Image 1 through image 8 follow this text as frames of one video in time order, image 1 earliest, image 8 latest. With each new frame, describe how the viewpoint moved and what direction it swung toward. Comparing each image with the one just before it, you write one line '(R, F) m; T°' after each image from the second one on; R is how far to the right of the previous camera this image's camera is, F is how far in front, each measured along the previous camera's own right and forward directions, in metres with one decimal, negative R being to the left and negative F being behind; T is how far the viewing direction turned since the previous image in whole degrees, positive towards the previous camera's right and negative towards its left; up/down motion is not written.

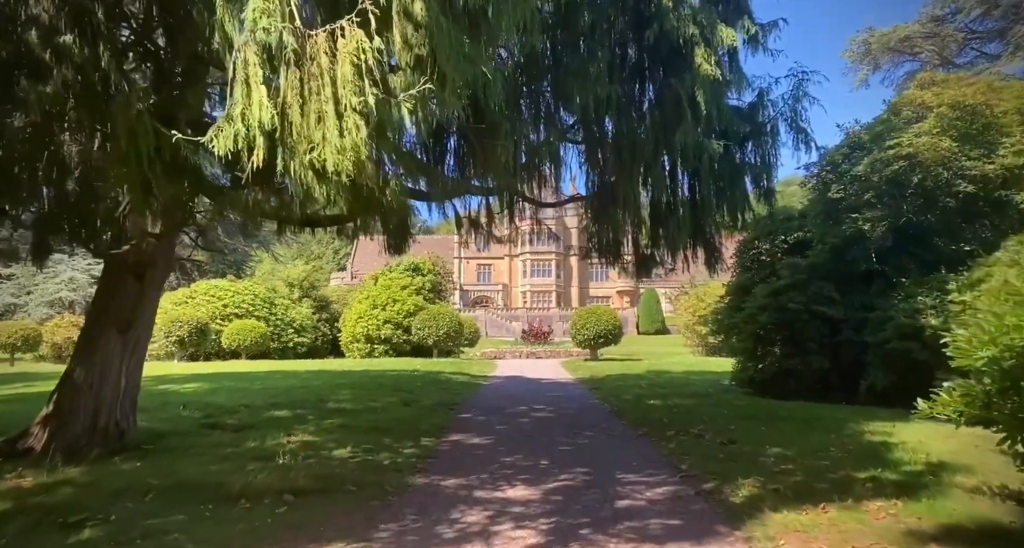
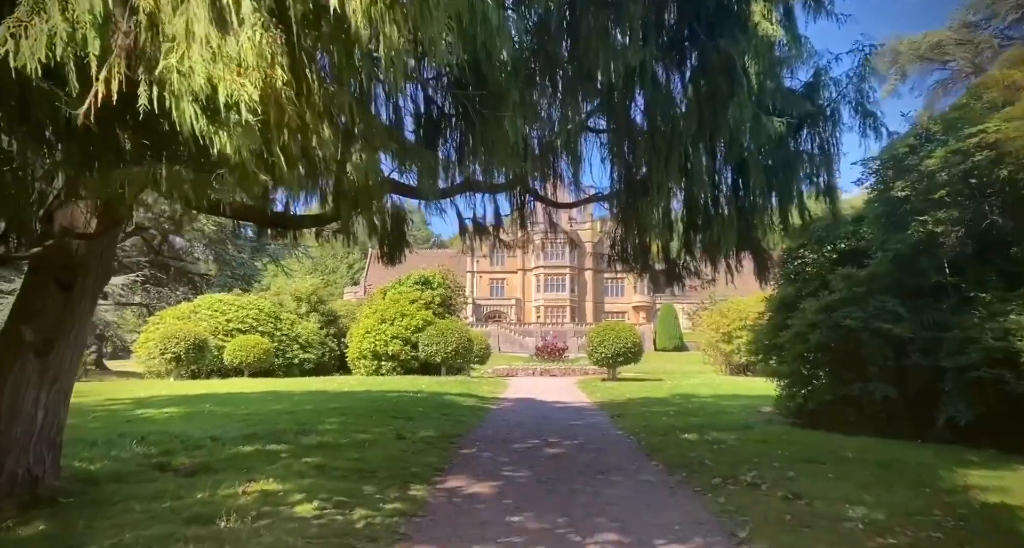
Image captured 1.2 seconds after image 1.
(0.0, +1.1) m; -1°
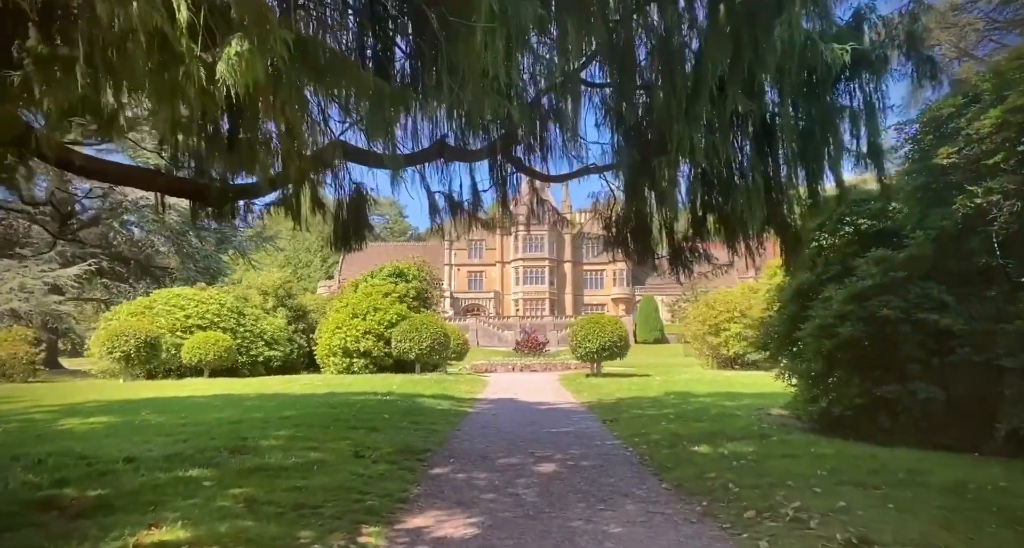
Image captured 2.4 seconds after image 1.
(0.0, +1.1) m; +2°
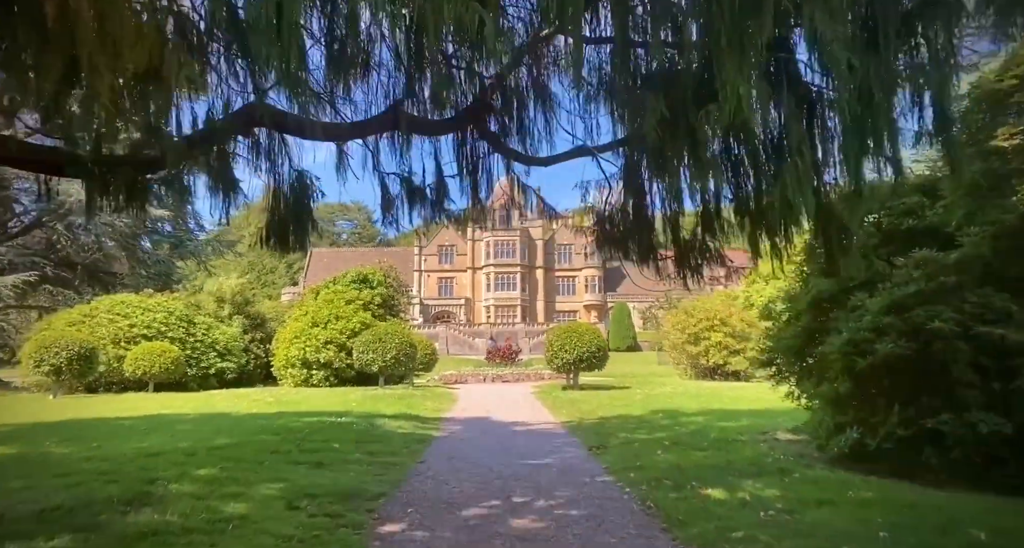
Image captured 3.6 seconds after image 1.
(0.0, +1.1) m; +3°
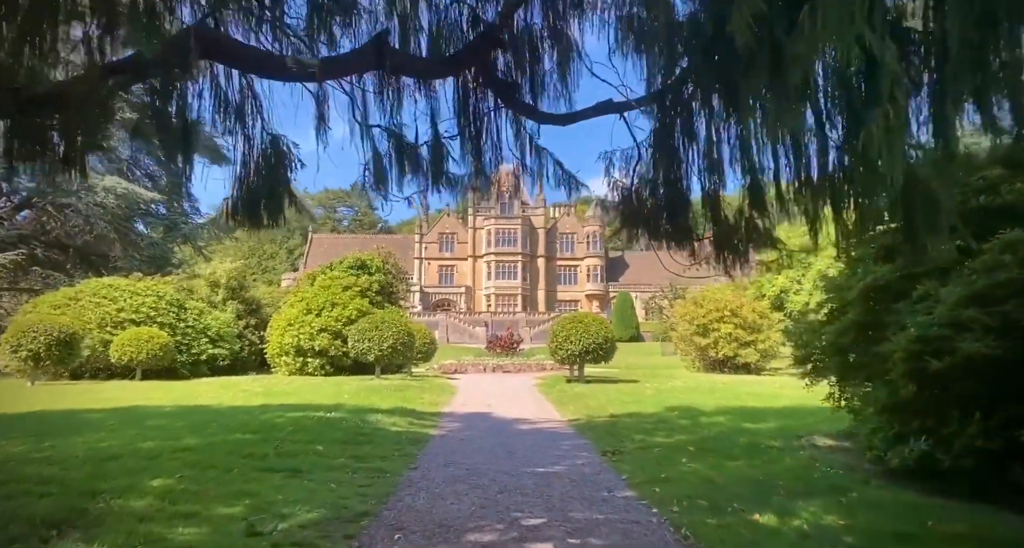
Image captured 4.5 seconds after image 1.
(-0.1, +0.8) m; 0°
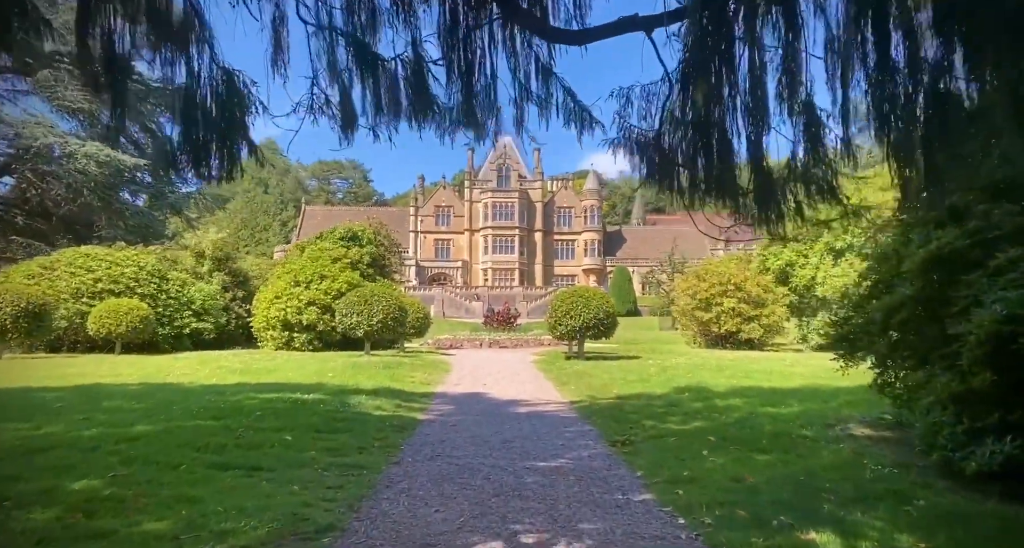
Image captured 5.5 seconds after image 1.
(0.0, +0.8) m; 0°
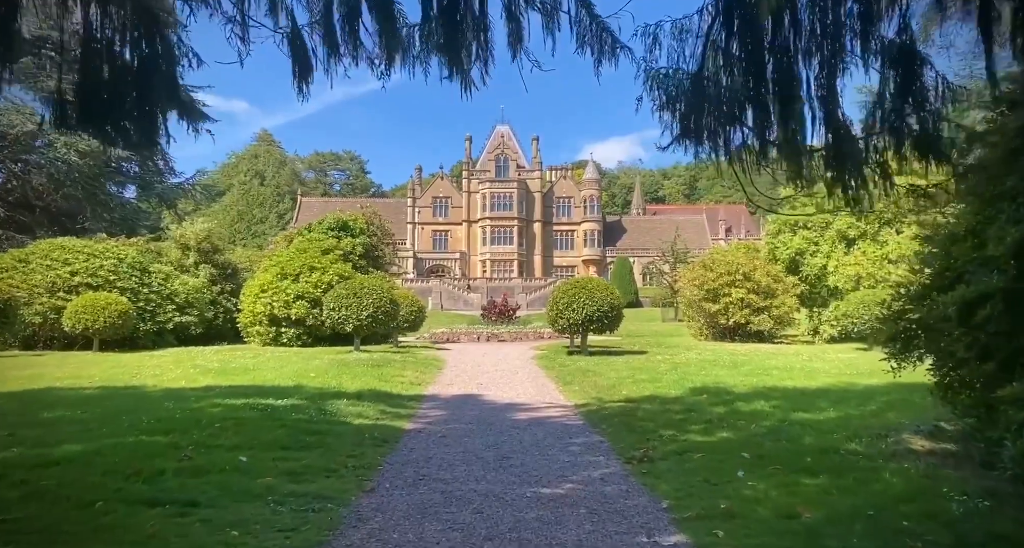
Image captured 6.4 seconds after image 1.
(0.0, +0.9) m; 0°
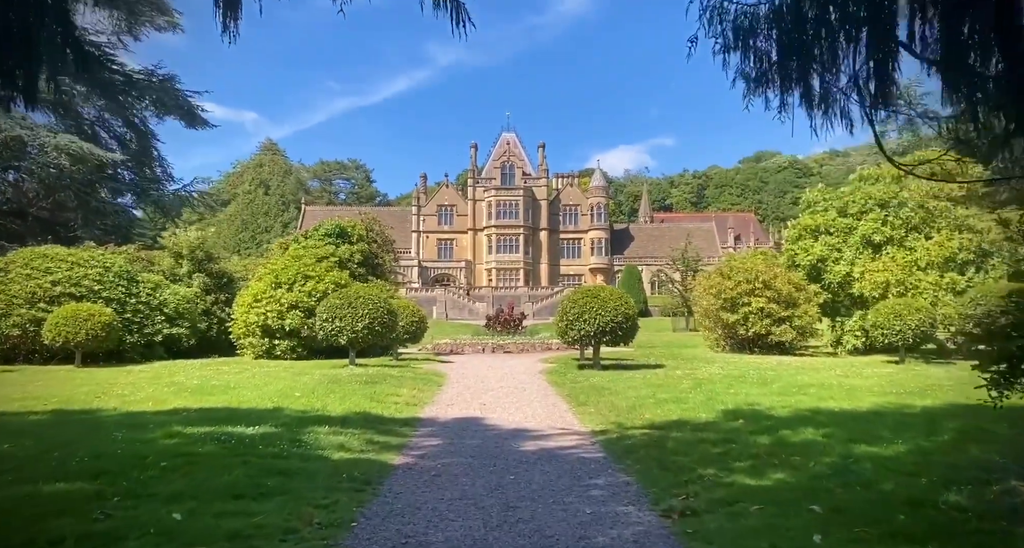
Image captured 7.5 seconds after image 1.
(0.0, +1.0) m; -1°
